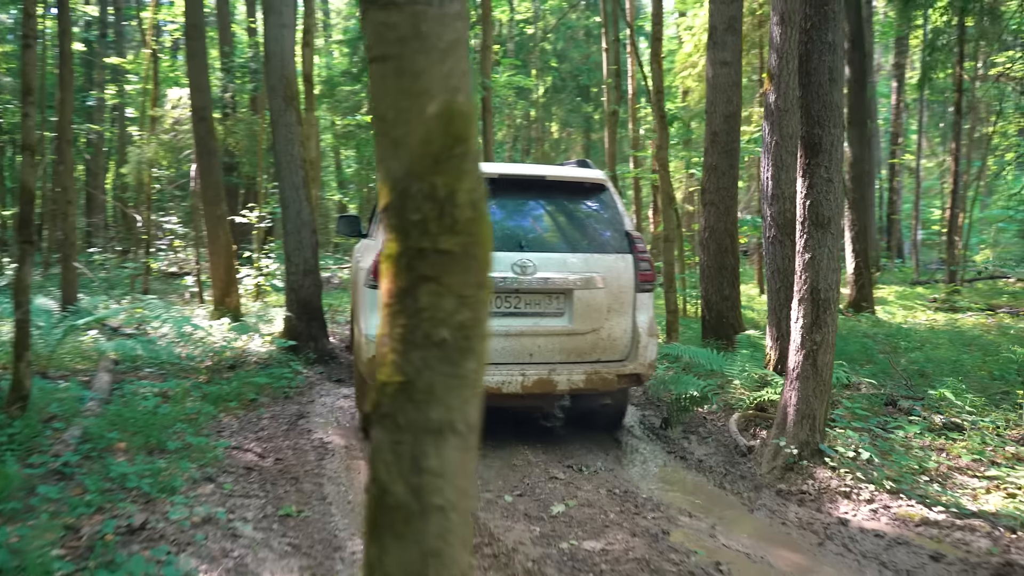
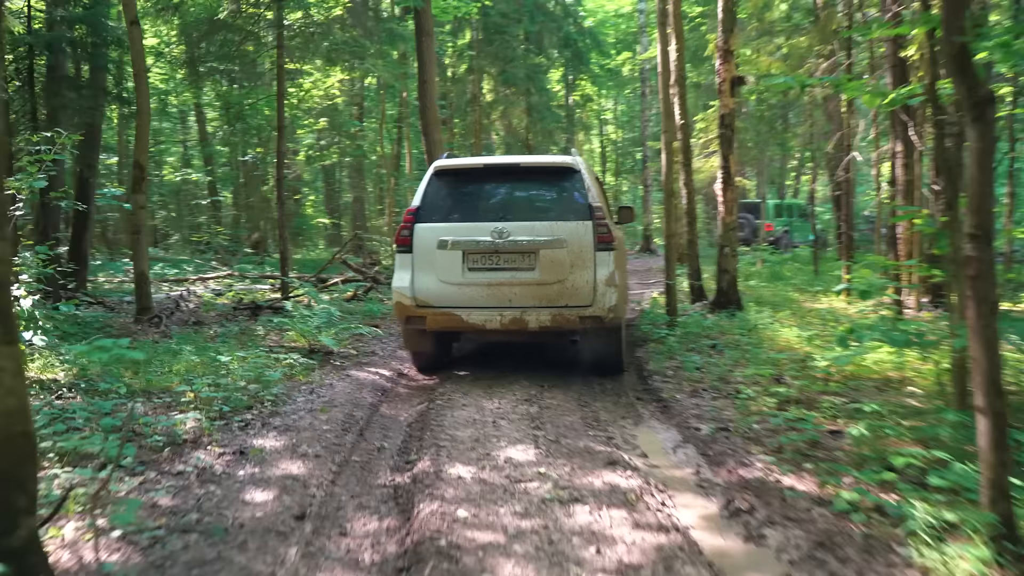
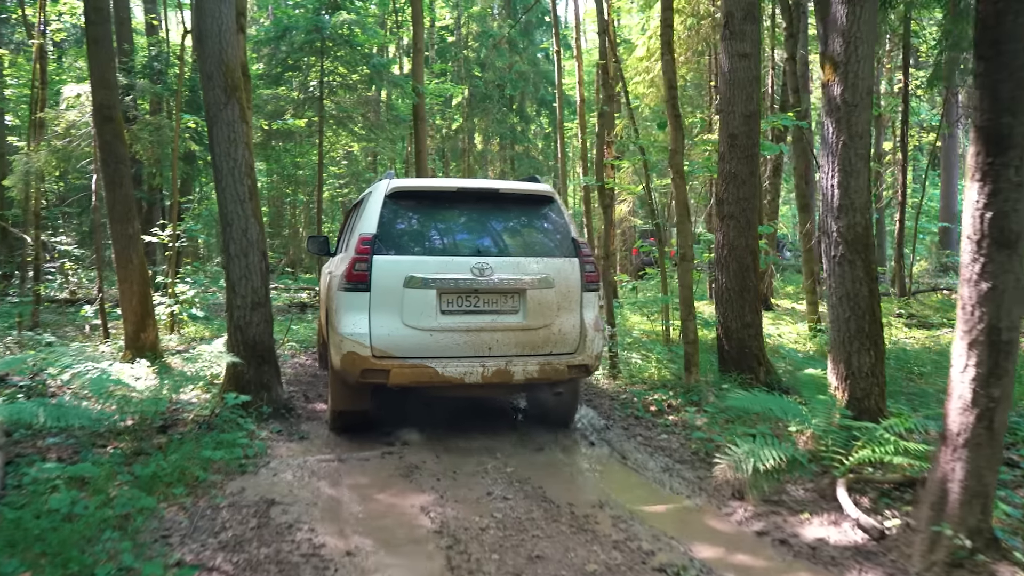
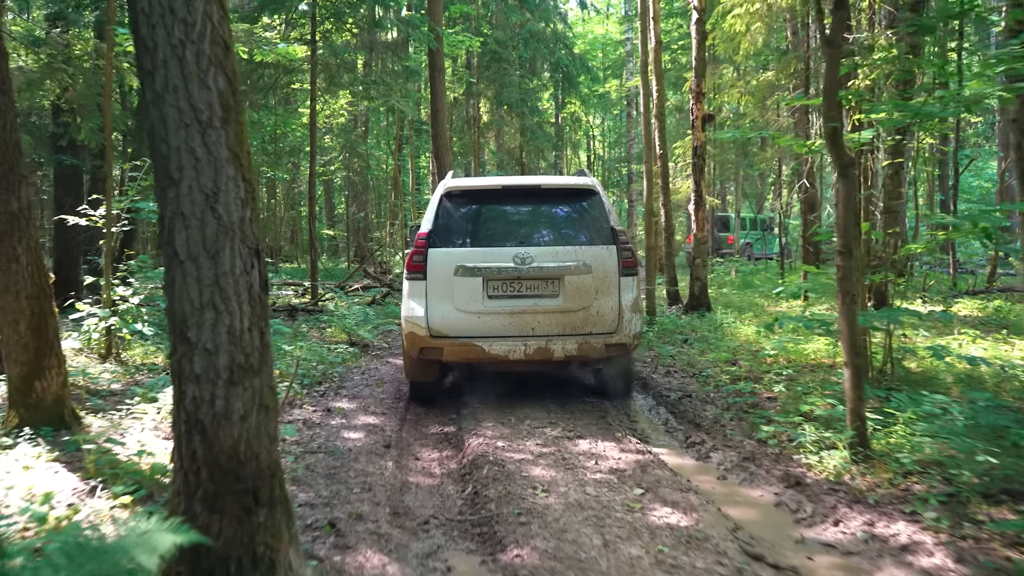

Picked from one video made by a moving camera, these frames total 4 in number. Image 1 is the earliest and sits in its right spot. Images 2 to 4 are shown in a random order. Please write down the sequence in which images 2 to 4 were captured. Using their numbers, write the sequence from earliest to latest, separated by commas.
3, 4, 2
